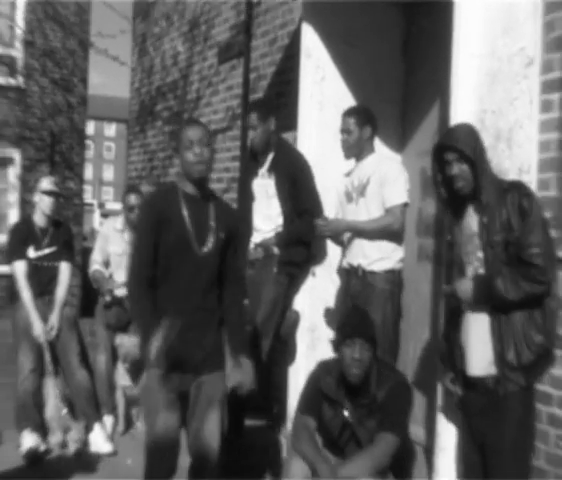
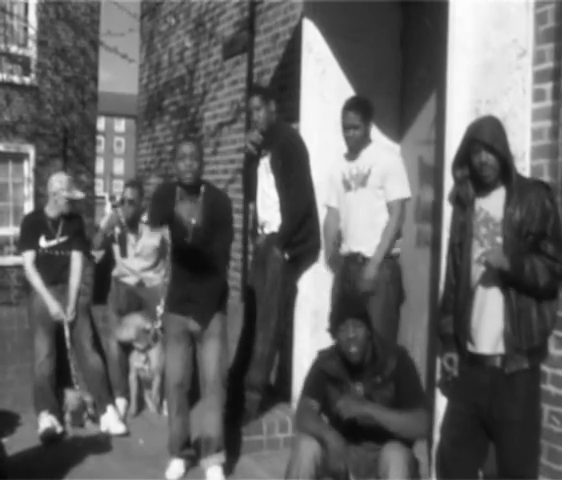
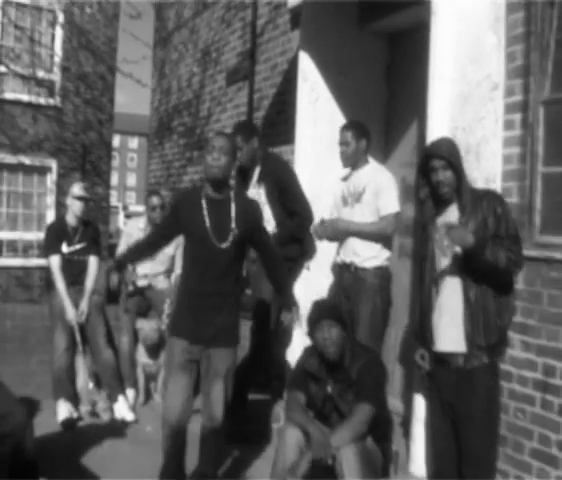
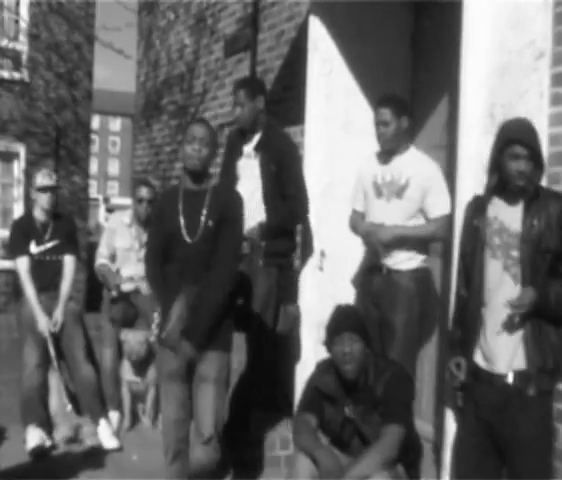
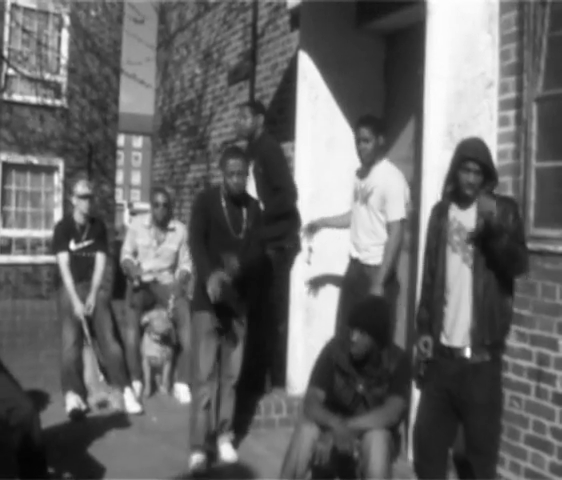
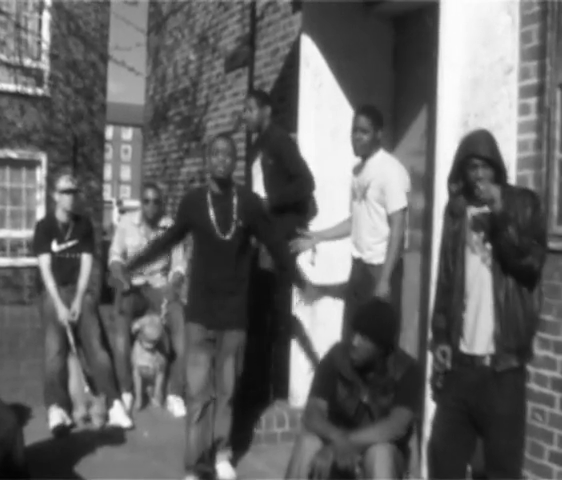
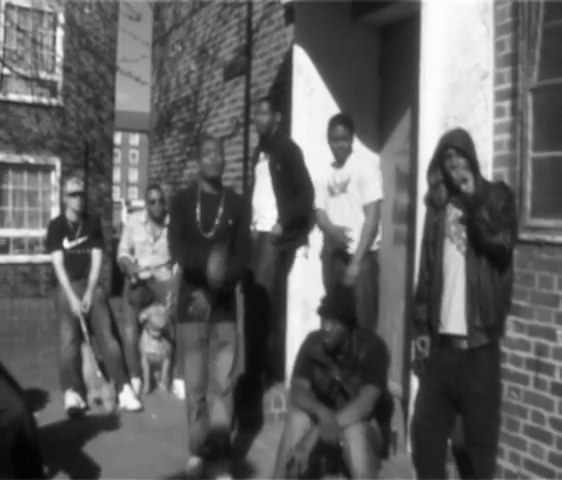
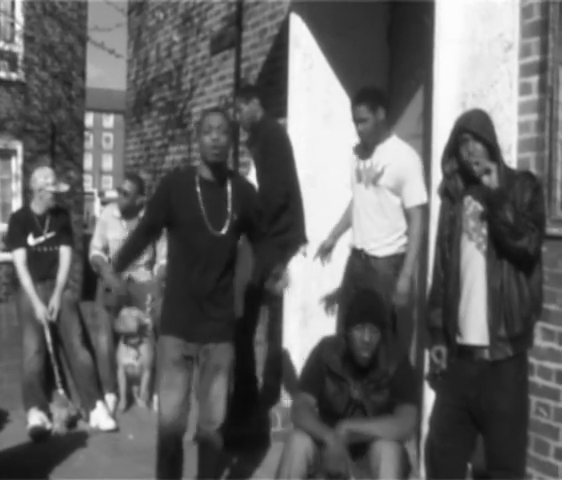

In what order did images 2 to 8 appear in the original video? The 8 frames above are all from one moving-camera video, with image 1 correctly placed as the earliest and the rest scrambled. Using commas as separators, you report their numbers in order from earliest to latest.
3, 4, 5, 6, 7, 8, 2
